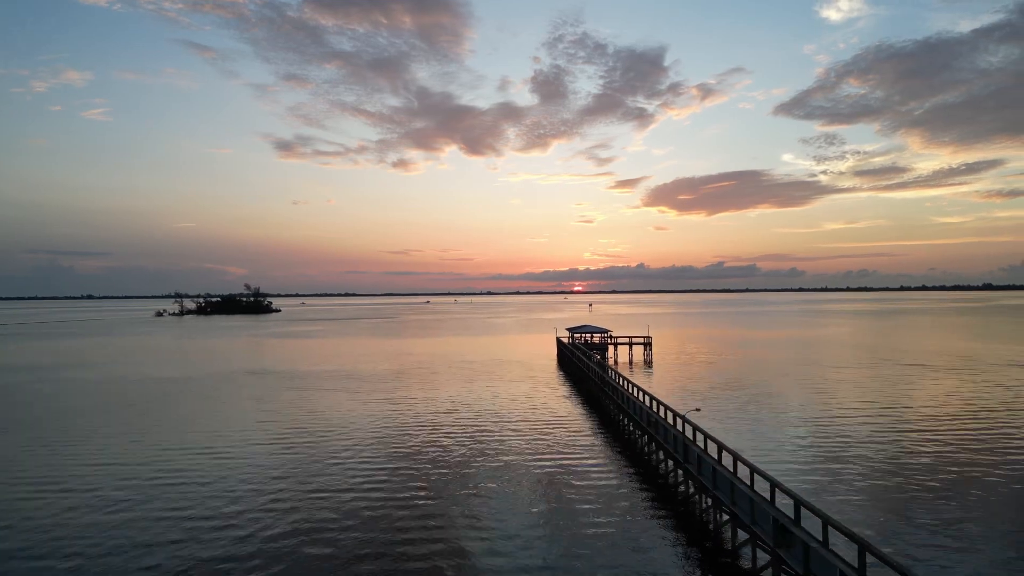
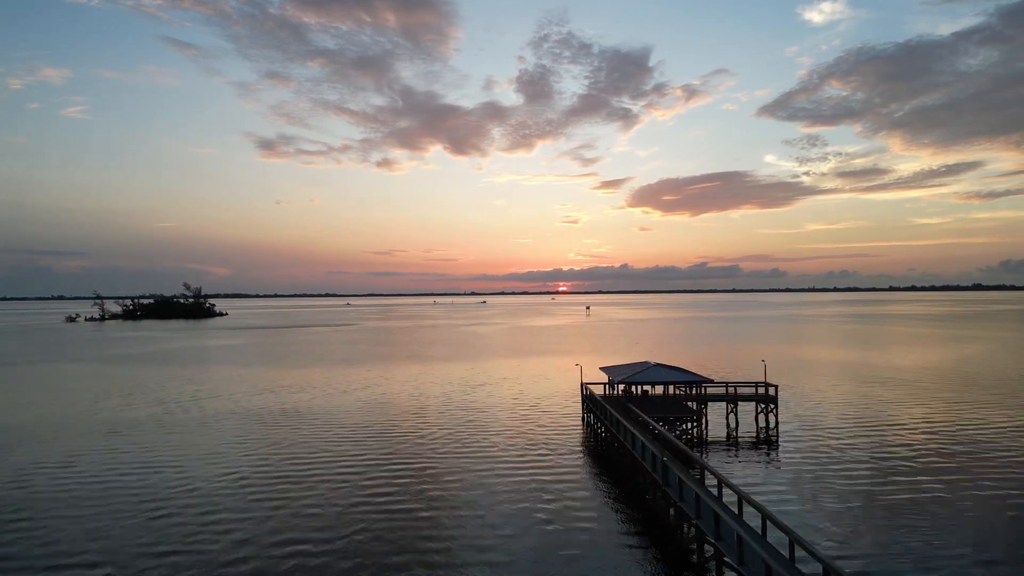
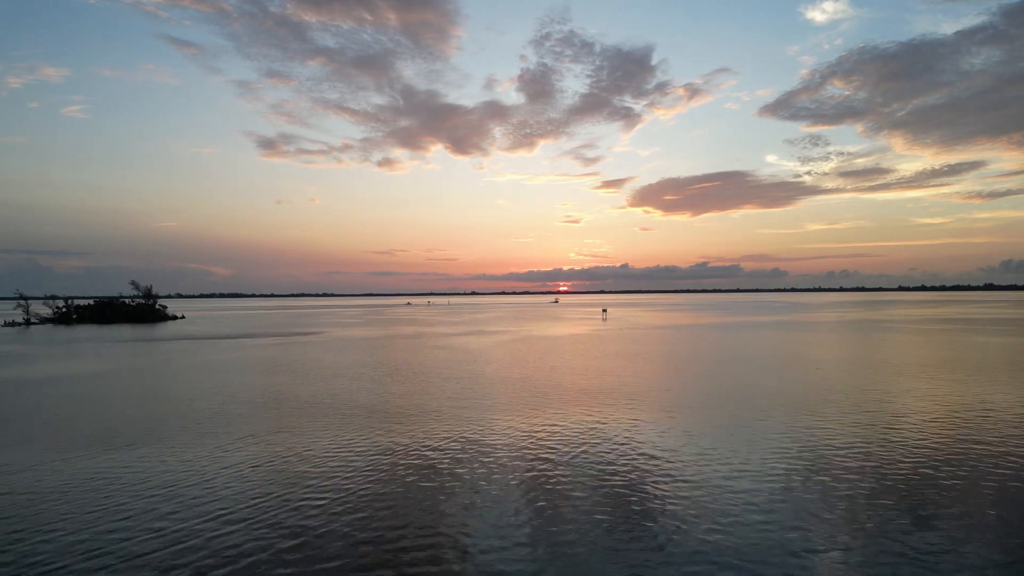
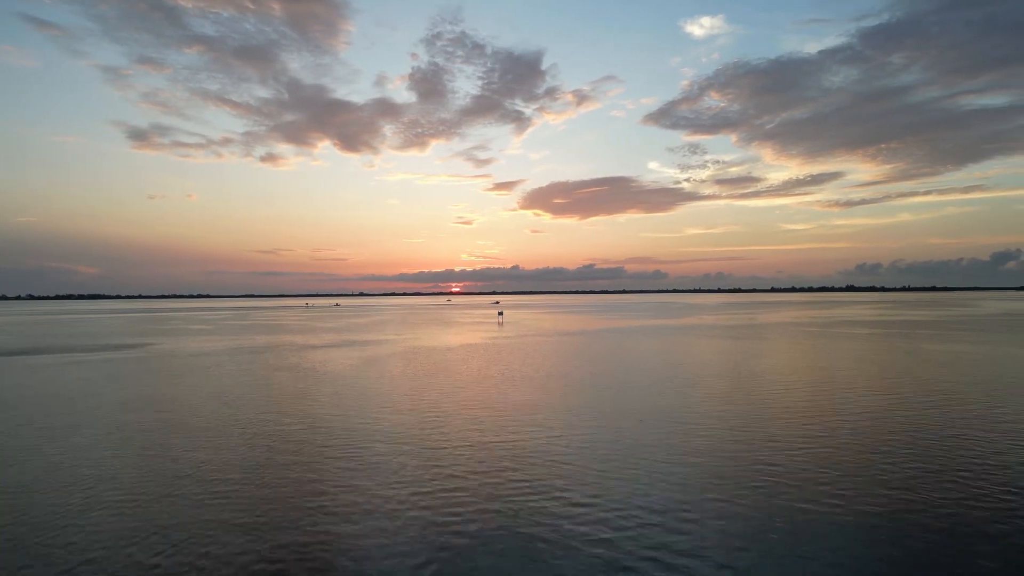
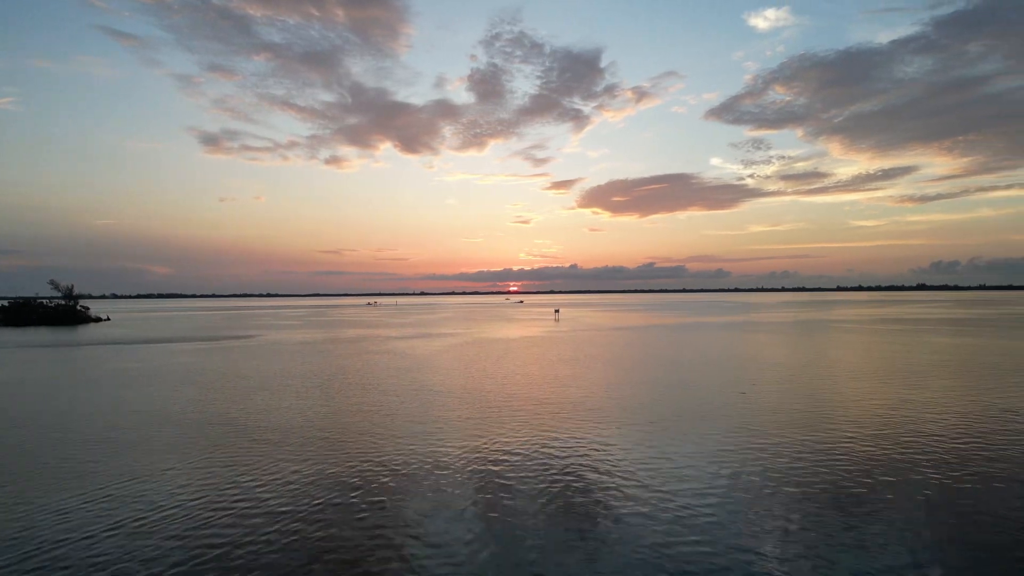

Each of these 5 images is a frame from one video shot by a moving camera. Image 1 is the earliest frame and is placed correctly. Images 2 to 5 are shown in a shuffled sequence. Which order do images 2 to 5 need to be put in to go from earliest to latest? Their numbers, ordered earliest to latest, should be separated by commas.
2, 3, 5, 4
